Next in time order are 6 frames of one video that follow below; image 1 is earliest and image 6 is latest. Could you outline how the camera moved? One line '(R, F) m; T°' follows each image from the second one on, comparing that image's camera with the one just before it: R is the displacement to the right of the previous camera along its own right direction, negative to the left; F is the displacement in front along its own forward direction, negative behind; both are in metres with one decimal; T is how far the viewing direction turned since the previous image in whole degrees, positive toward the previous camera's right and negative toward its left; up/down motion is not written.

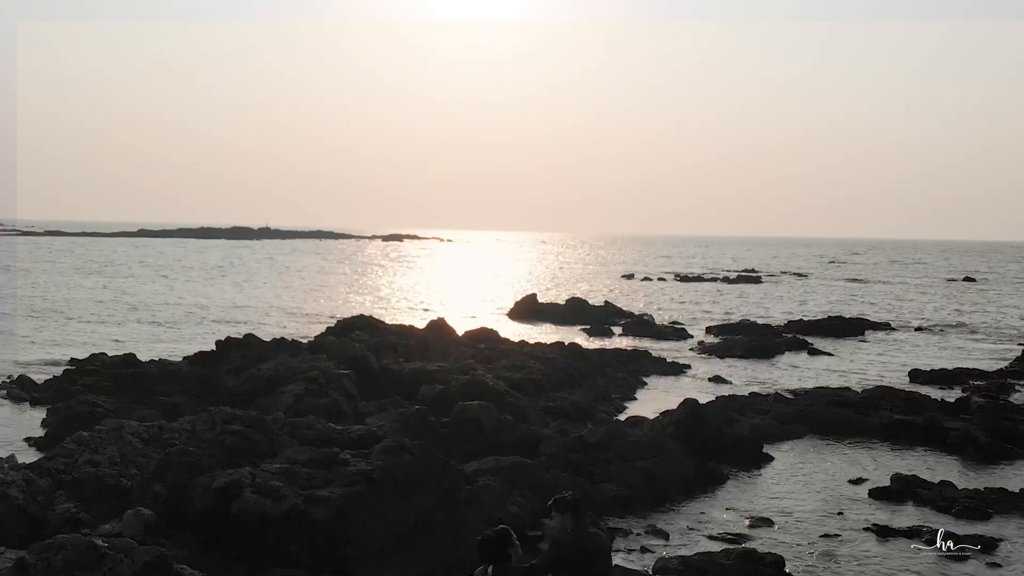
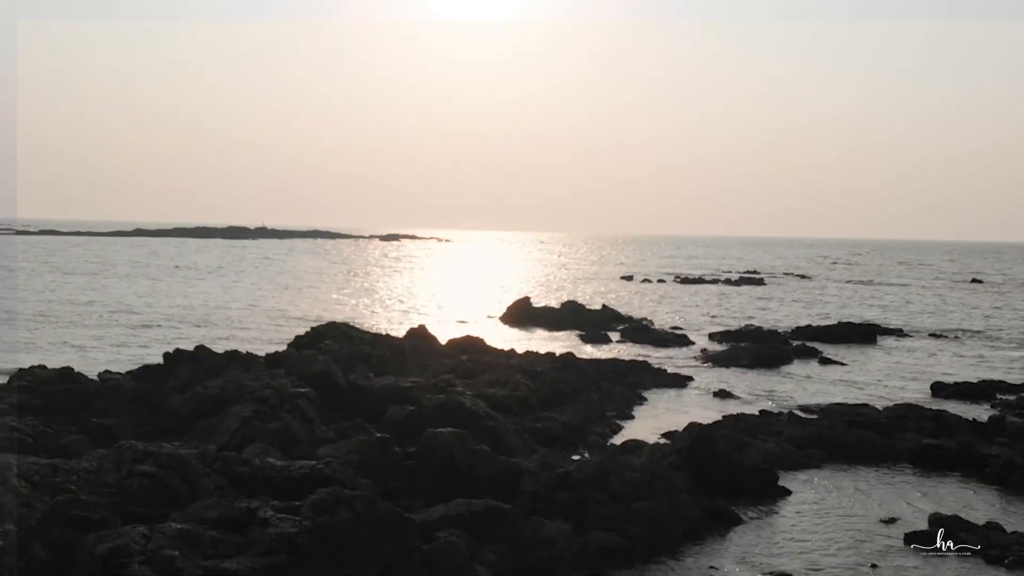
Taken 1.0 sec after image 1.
(+0.2, +2.7) m; 0°
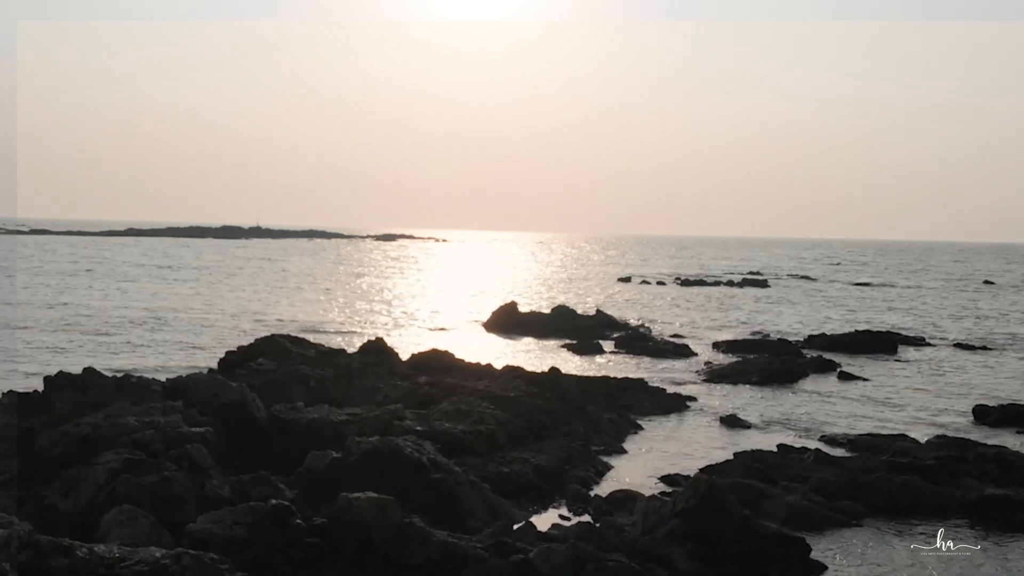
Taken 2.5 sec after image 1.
(+0.4, +4.4) m; 0°
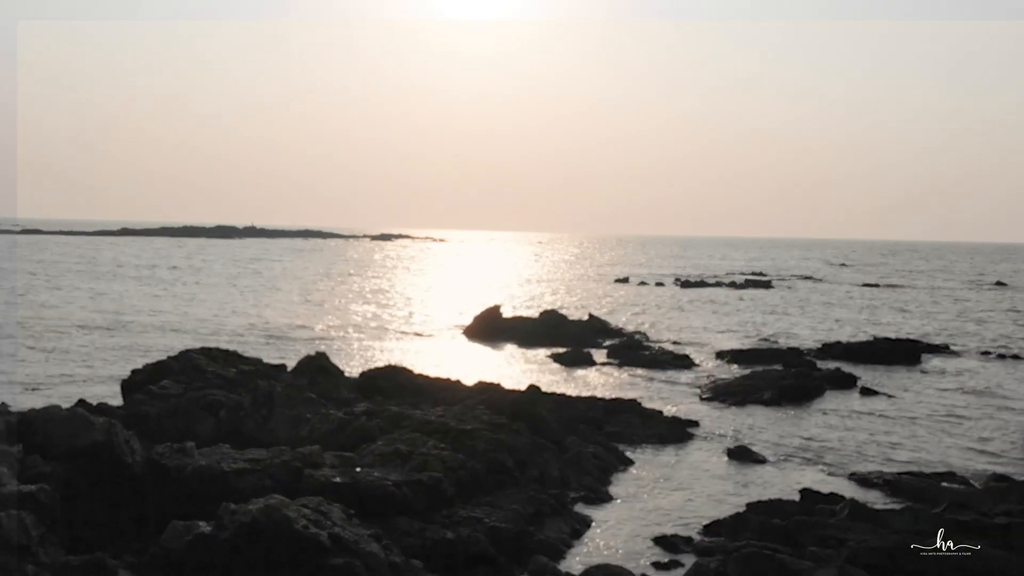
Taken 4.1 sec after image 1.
(+0.4, +4.1) m; 0°
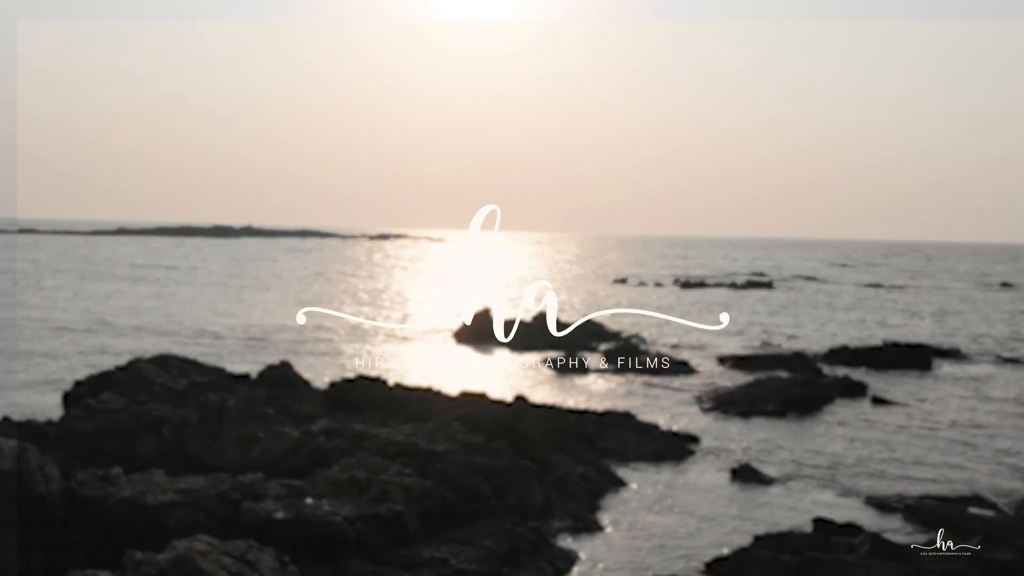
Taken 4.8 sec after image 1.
(+0.2, +1.8) m; 0°
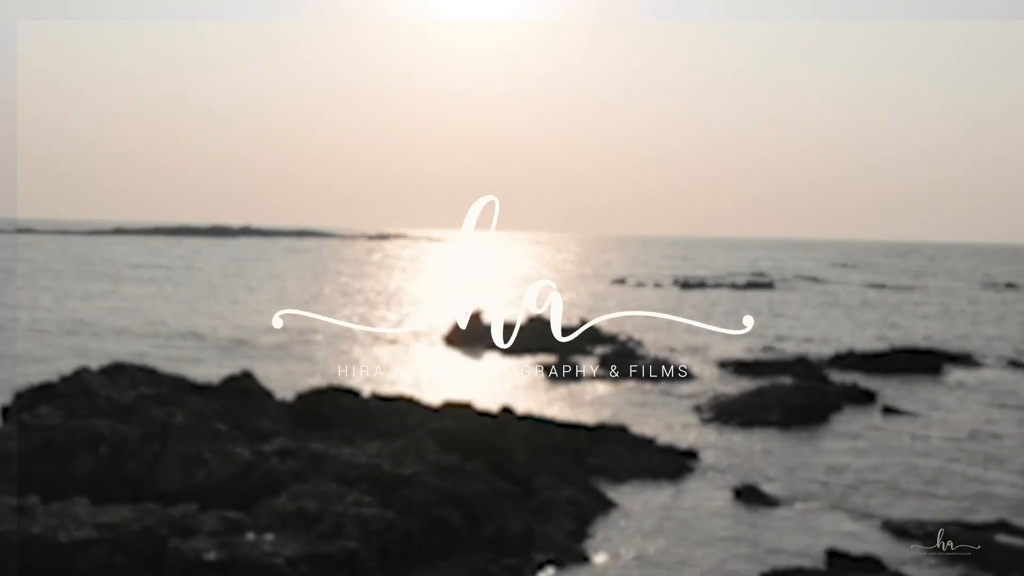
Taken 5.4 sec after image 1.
(+0.2, +1.6) m; 0°
